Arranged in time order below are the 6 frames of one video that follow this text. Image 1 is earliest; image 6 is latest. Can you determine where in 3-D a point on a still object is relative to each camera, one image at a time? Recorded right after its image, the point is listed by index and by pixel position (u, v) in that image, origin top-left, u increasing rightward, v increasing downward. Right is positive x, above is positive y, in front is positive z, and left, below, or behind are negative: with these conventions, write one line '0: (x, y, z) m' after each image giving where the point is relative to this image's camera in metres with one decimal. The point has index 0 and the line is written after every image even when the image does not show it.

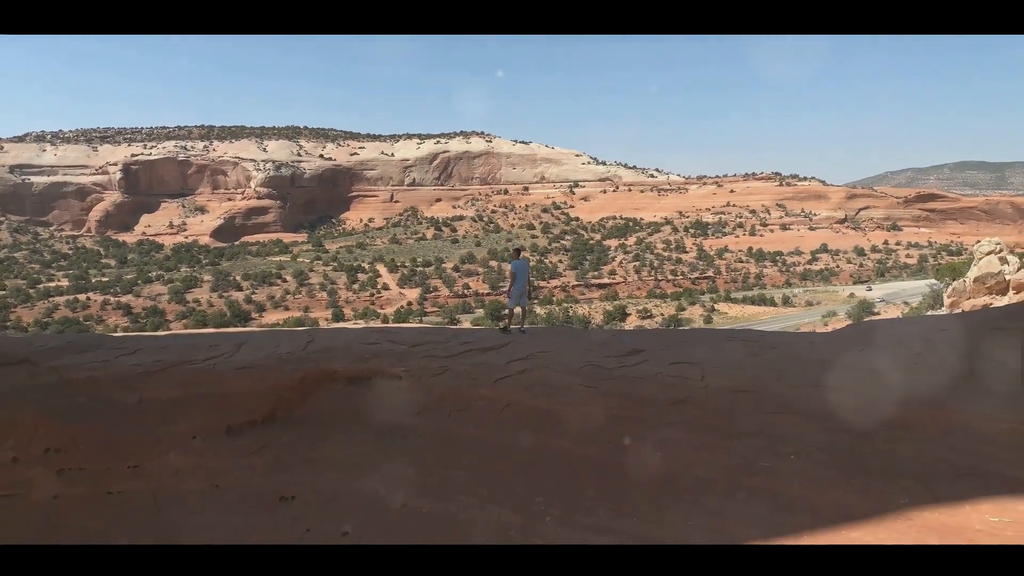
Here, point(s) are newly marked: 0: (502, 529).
0: (-0.1, -1.0, +2.4) m
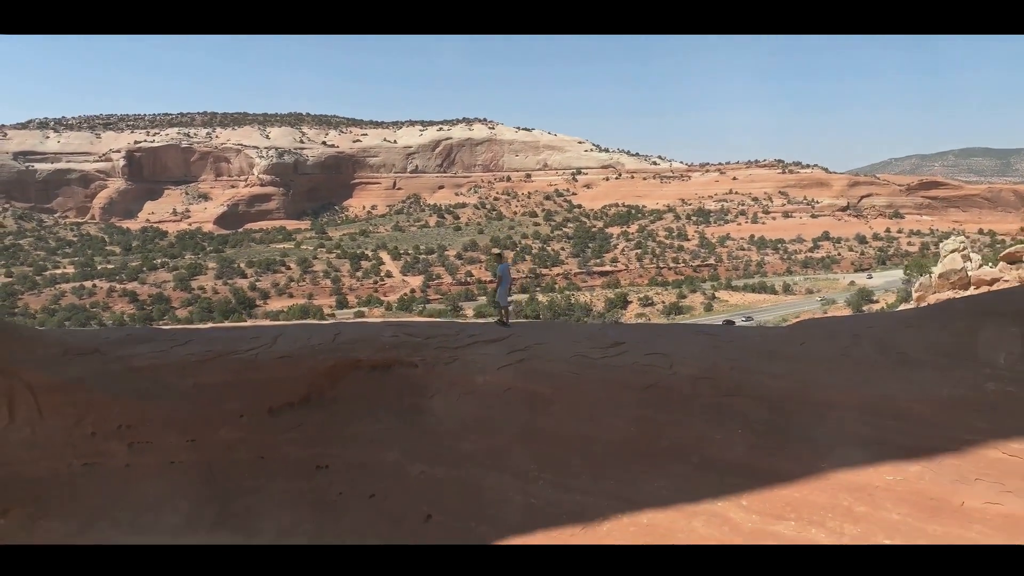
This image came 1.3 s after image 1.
0: (-0.1, -1.1, +3.0) m
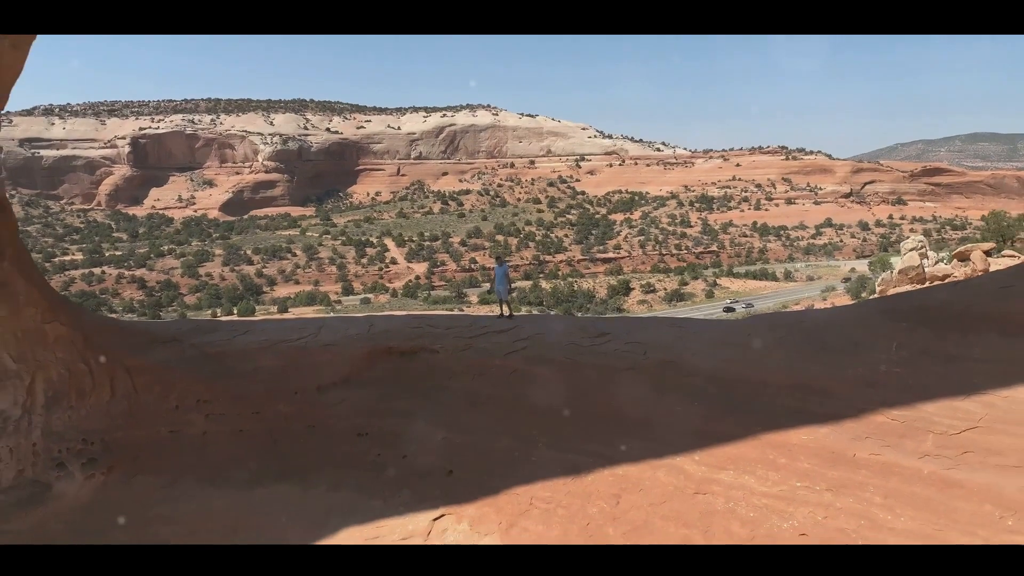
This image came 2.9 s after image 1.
0: (0.0, -1.1, +3.8) m
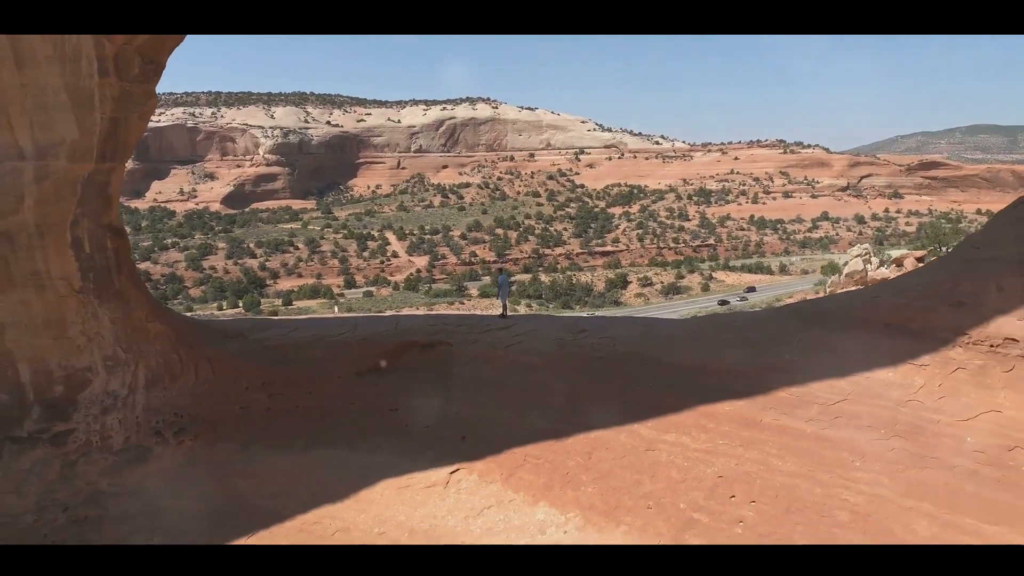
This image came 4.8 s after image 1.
0: (0.0, -1.1, +4.9) m
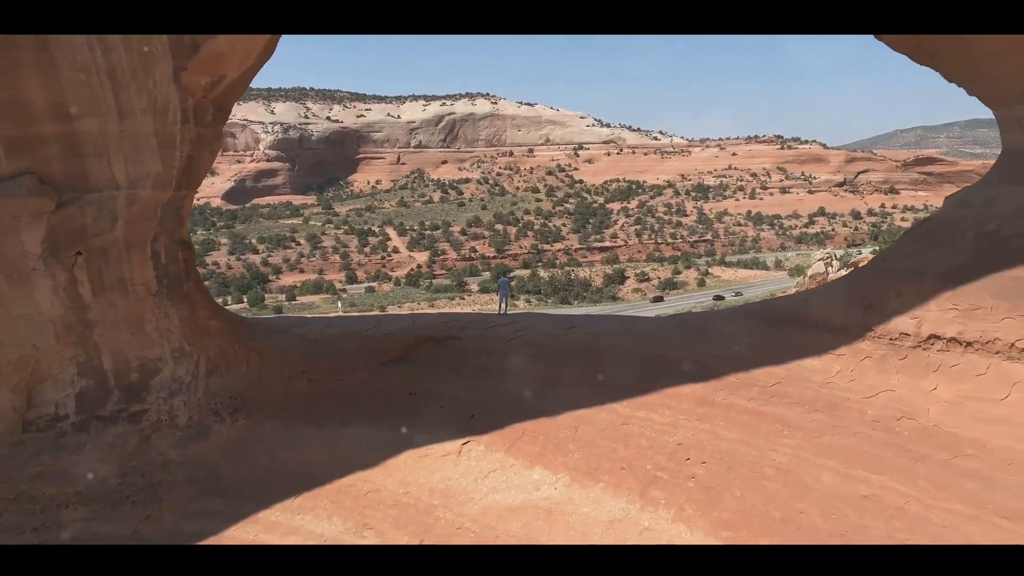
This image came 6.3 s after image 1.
0: (0.0, -1.2, +5.8) m
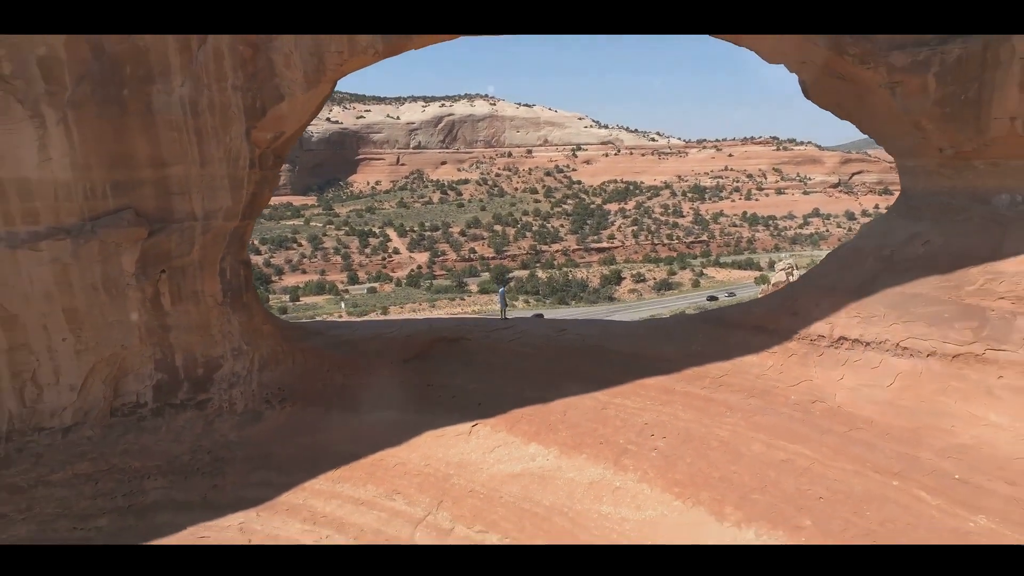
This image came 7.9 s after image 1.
0: (0.0, -1.3, +7.1) m
